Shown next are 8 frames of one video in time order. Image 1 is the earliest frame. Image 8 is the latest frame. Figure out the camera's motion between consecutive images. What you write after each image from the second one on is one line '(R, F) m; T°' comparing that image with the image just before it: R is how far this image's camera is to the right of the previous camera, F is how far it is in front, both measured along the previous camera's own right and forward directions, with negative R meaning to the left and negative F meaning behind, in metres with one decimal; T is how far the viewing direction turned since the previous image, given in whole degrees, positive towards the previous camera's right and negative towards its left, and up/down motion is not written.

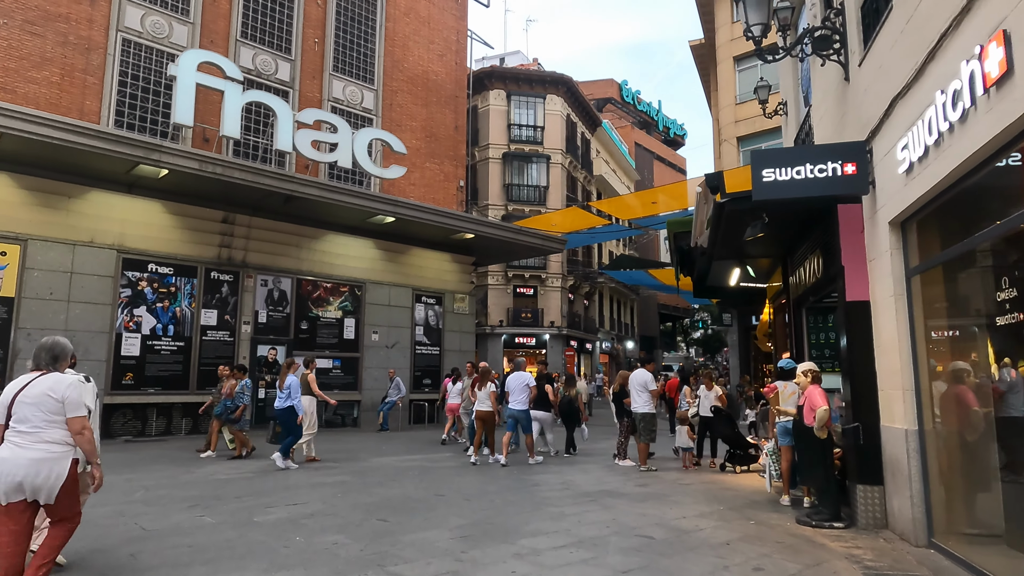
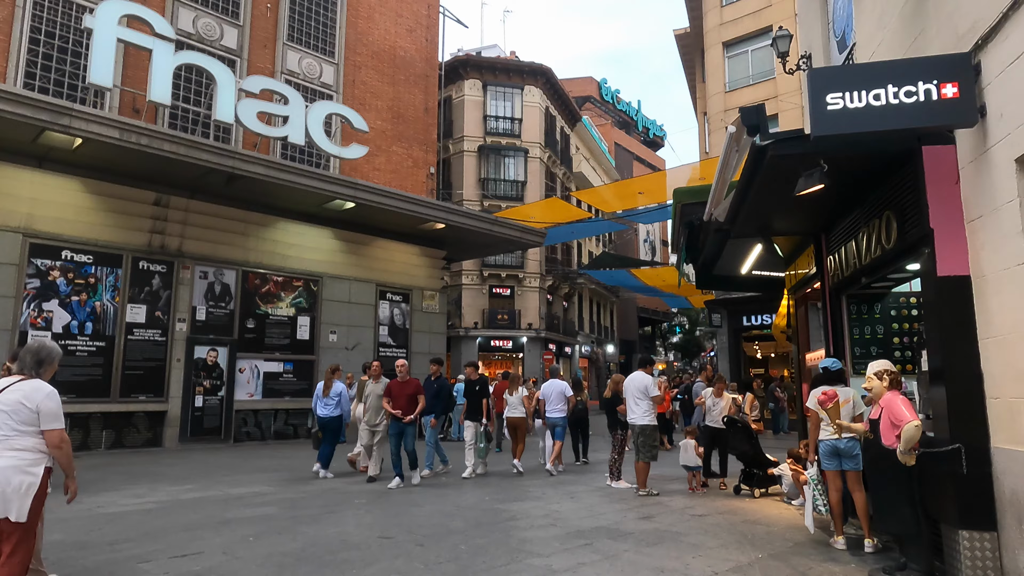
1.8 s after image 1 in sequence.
(+0.1, +1.8) m; +2°
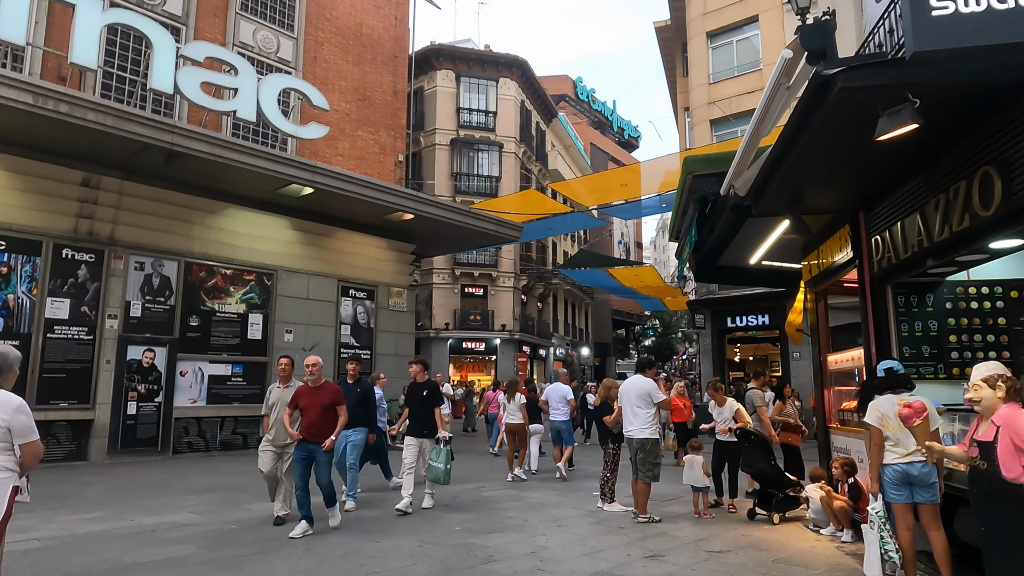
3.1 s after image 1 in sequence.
(-0.1, +1.3) m; +2°
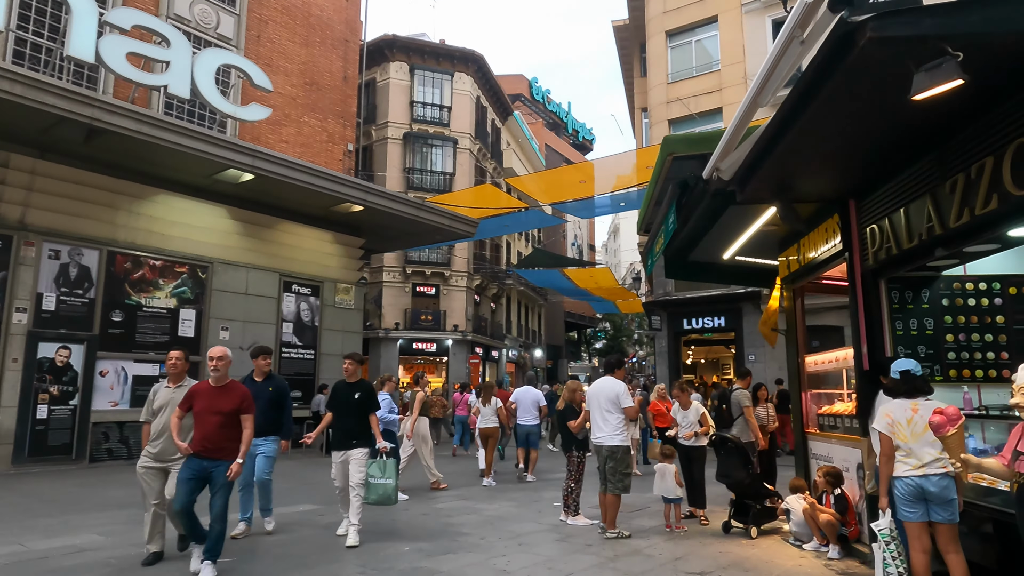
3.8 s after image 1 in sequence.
(-0.1, +0.7) m; +4°
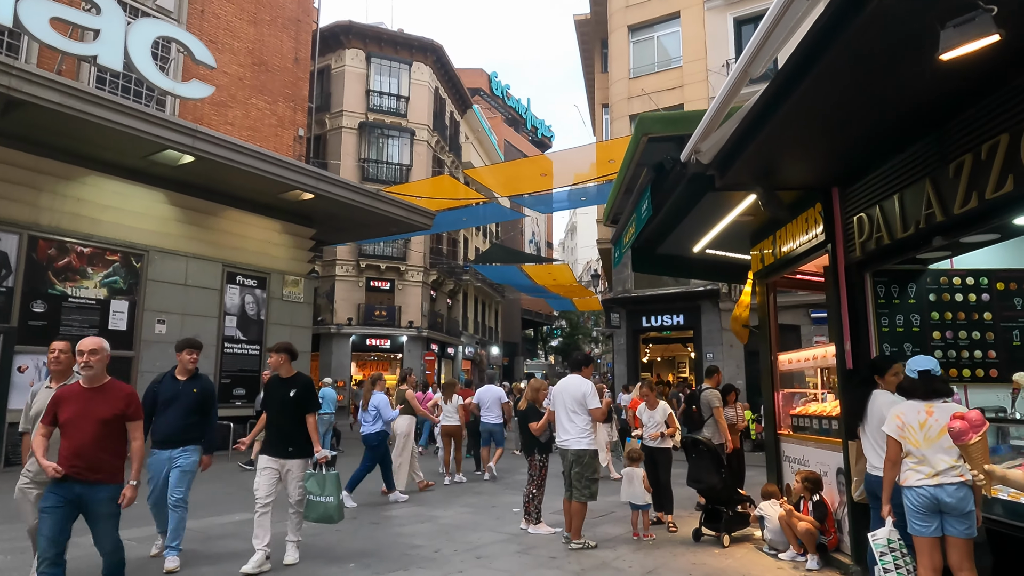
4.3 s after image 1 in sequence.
(0.0, +0.5) m; +4°
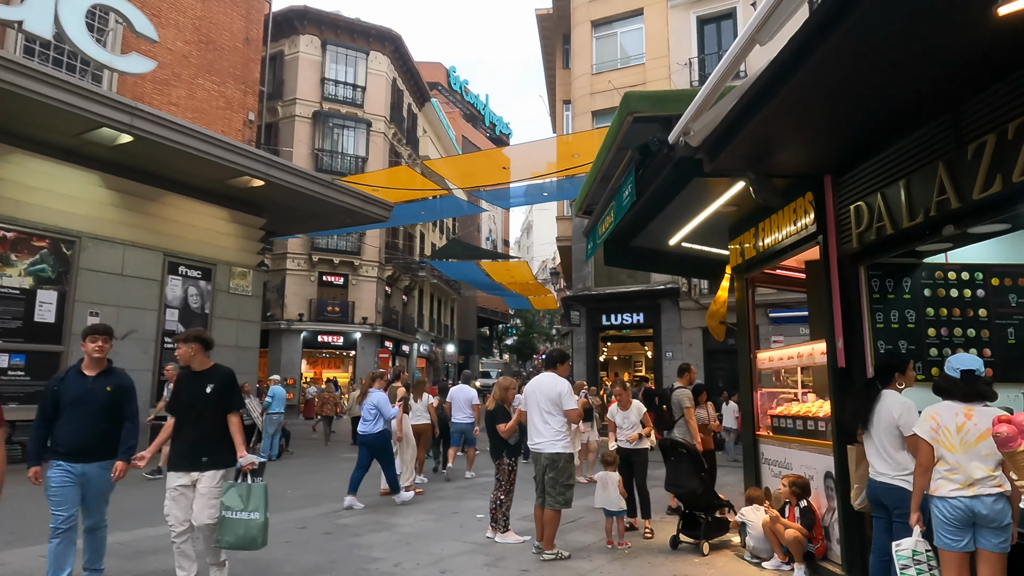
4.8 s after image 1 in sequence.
(-0.1, +0.5) m; +4°
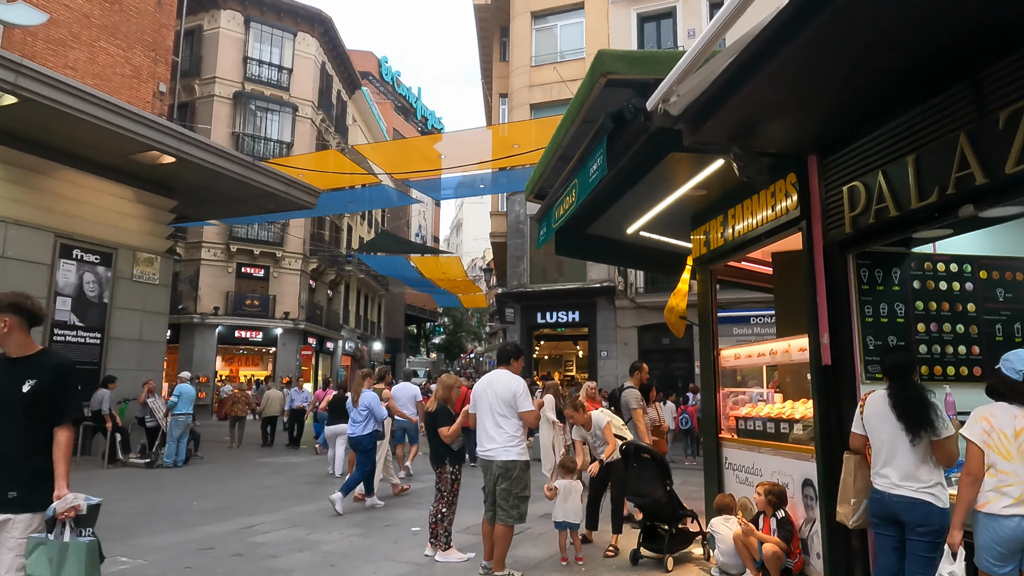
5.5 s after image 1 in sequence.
(-0.2, +0.7) m; +6°
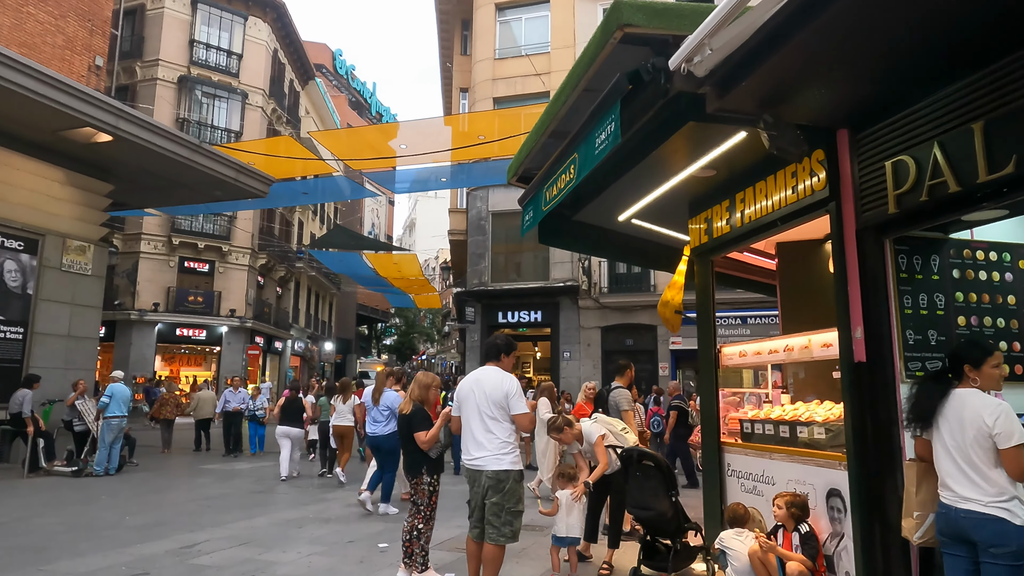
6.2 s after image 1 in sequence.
(-0.3, +0.6) m; +4°
